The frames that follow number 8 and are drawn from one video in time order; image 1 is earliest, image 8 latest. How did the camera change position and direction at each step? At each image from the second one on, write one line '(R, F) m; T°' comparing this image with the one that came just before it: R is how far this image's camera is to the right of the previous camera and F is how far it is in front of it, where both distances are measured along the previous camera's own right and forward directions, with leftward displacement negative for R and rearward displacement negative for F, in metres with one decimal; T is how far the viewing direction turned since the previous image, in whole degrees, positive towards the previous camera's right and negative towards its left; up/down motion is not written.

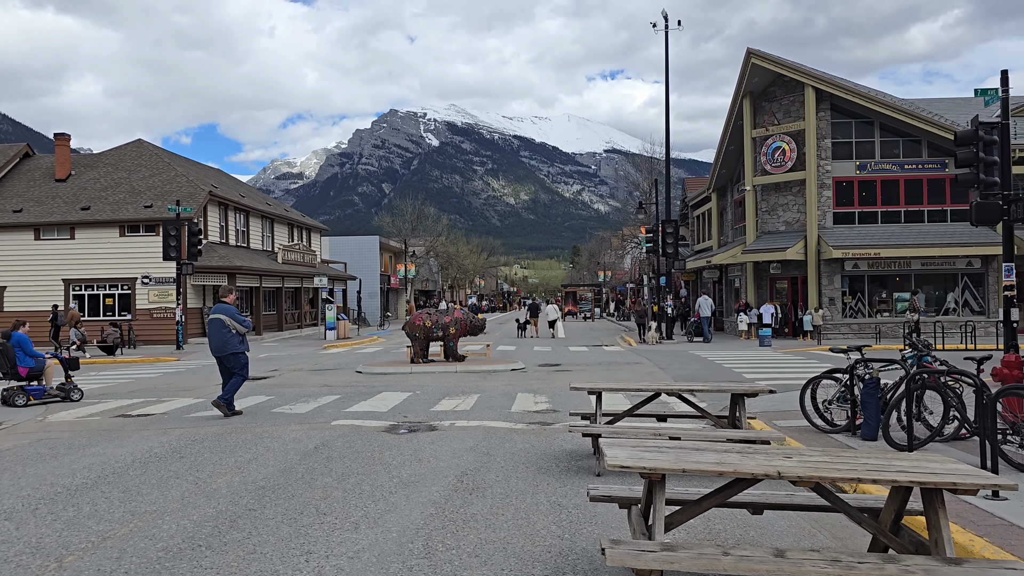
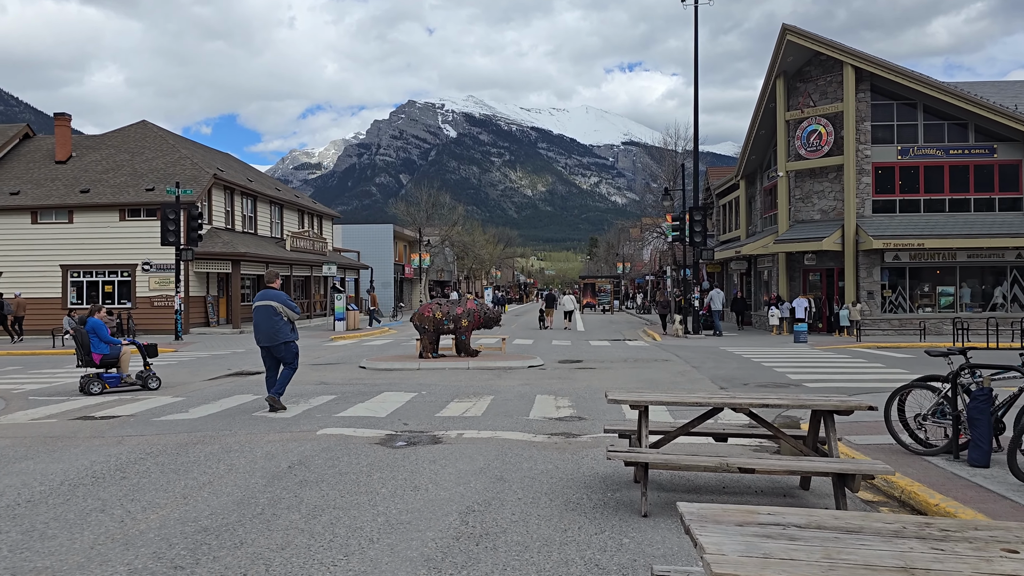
(0.0, +1.7) m; -1°
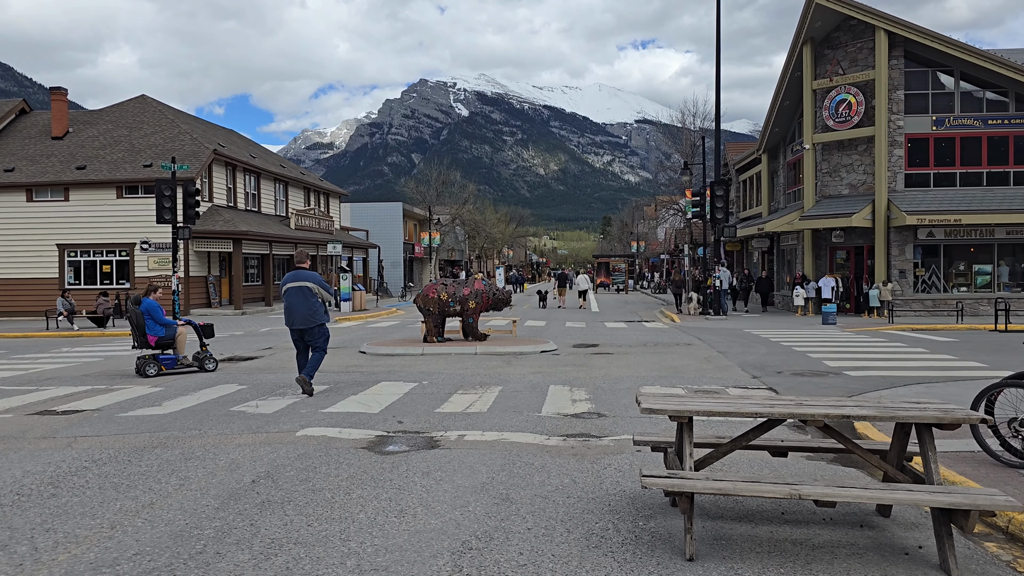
(0.0, +1.3) m; -1°
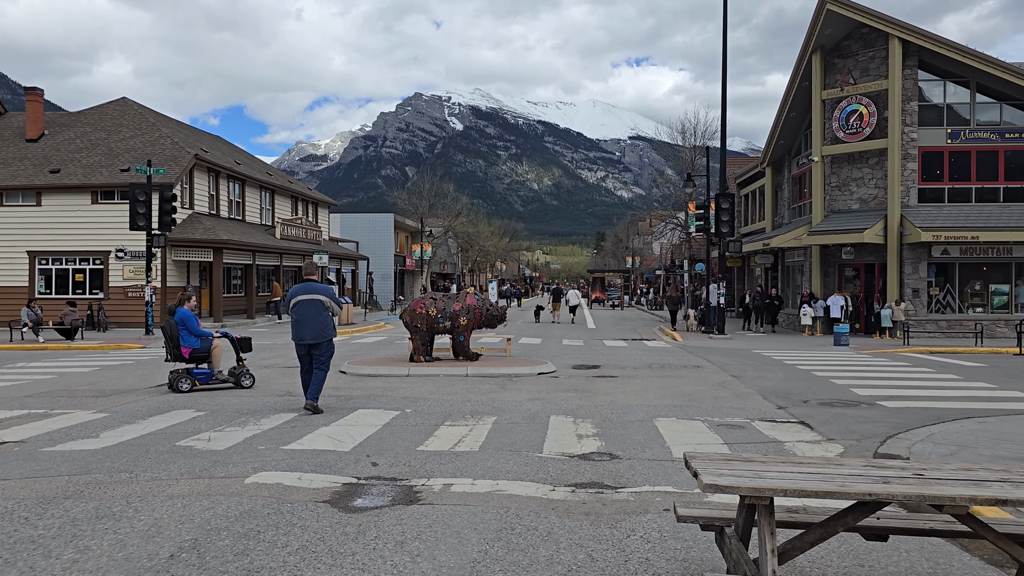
(-0.1, +1.4) m; +1°
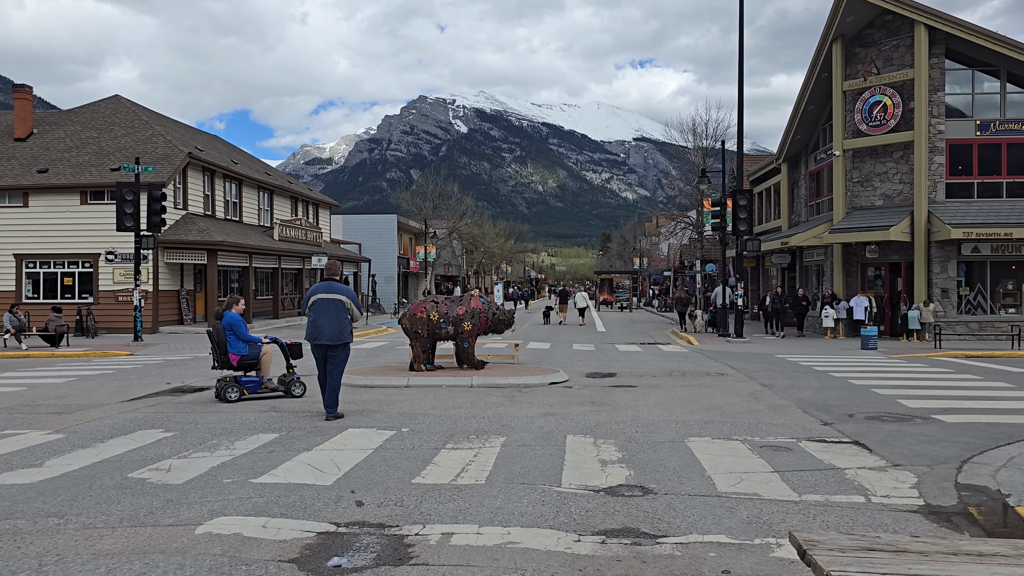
(0.0, +1.2) m; 0°
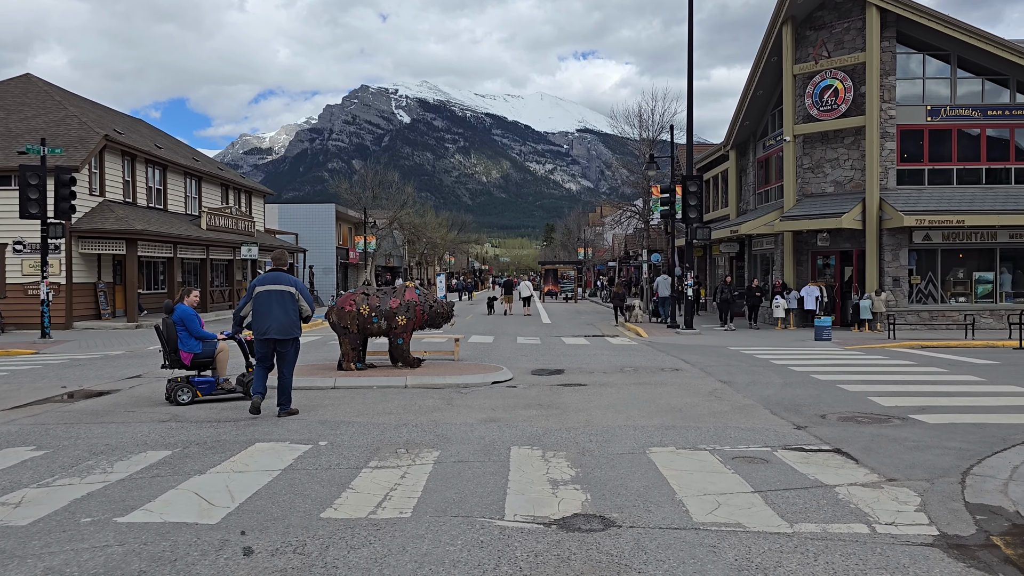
(+0.1, +1.2) m; +4°
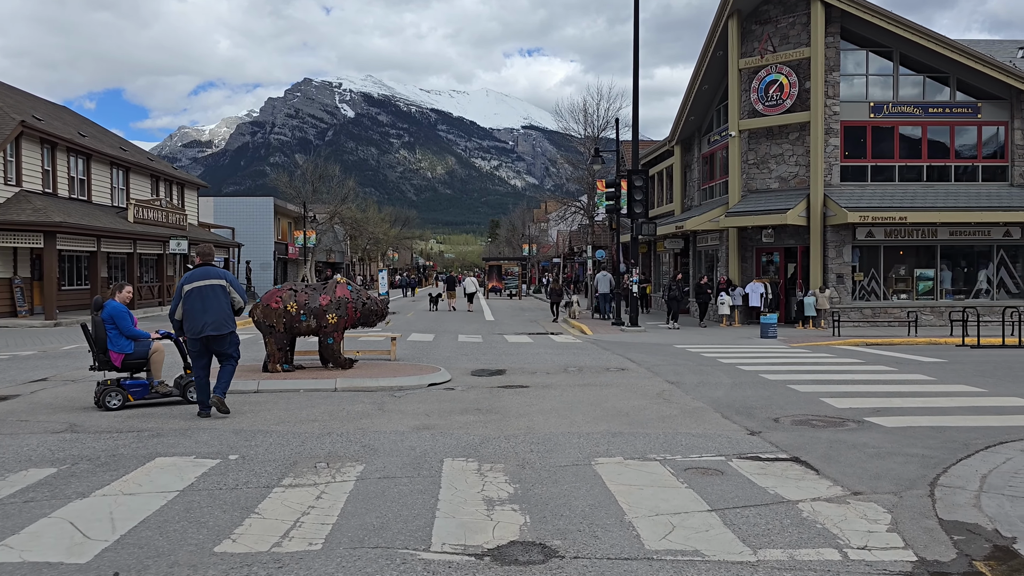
(+0.1, +0.7) m; +4°
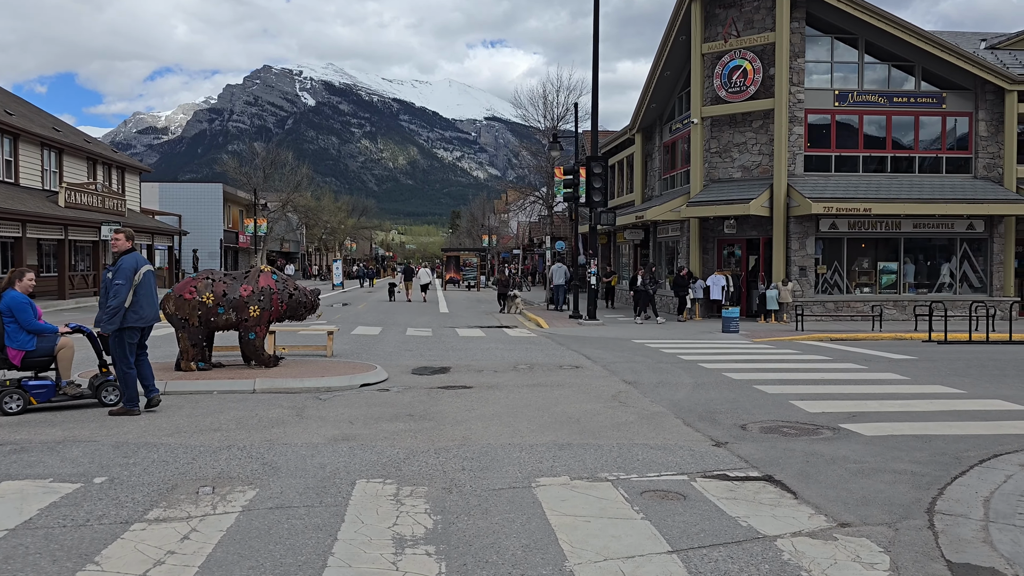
(+0.2, +1.1) m; +3°
